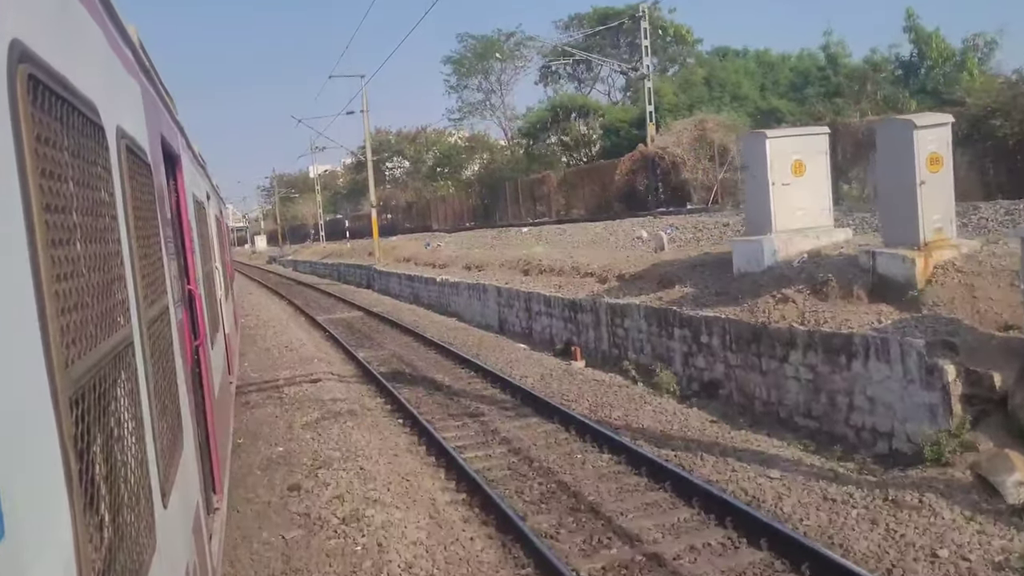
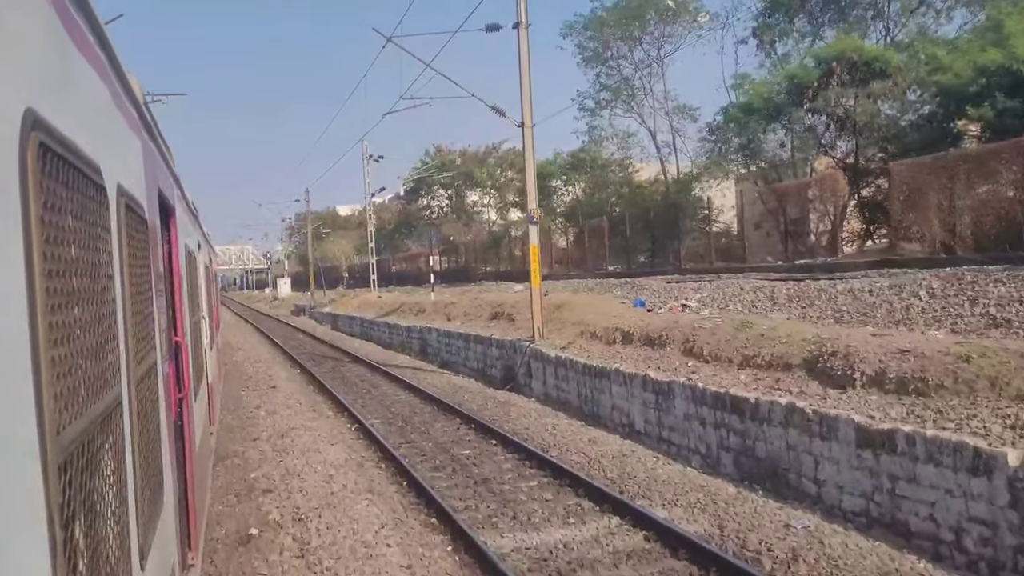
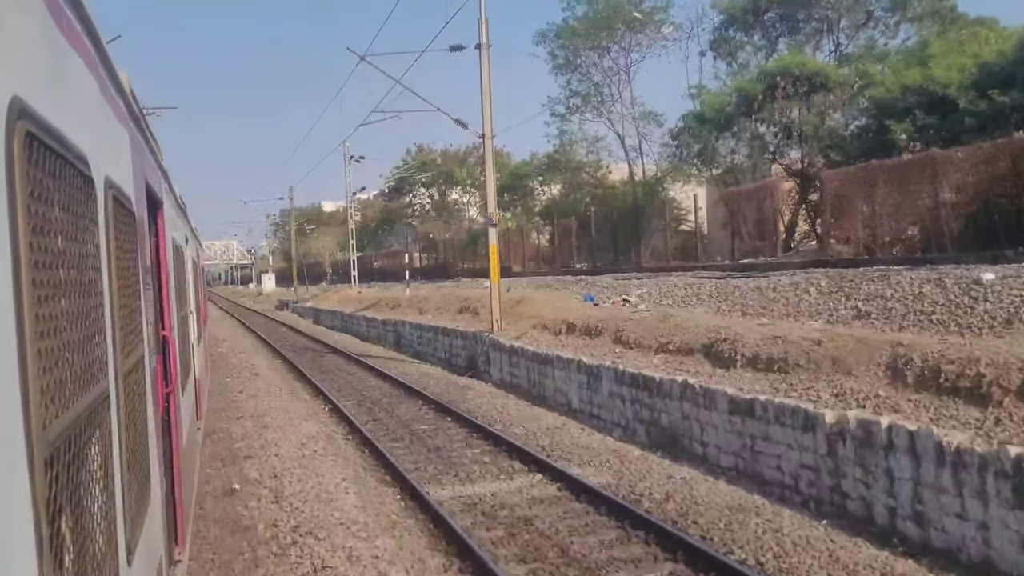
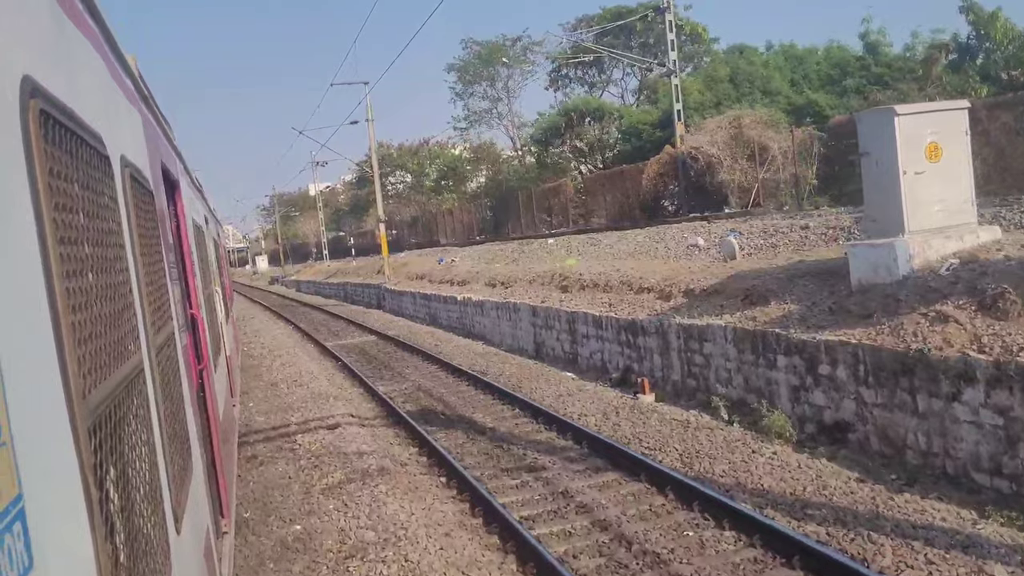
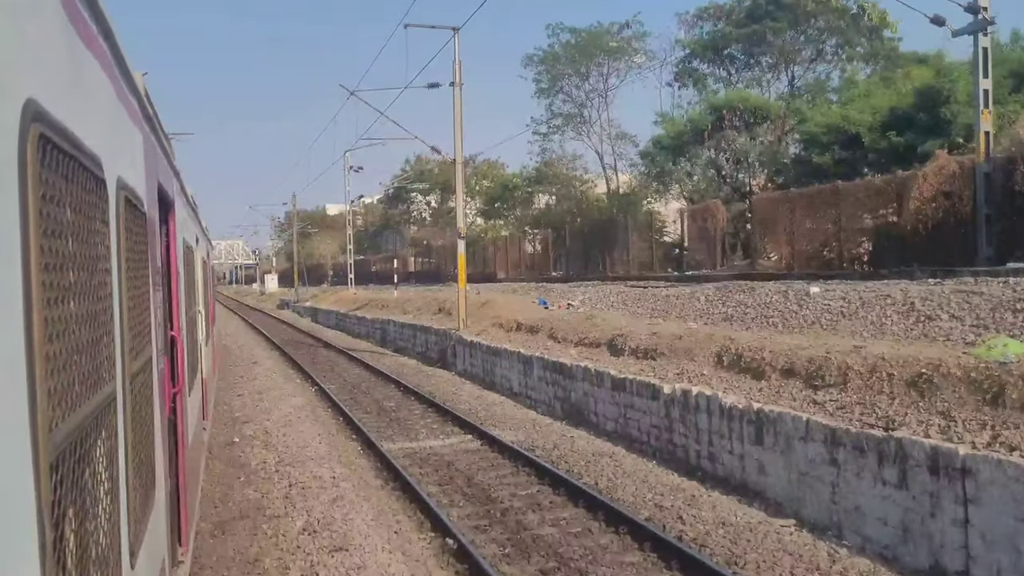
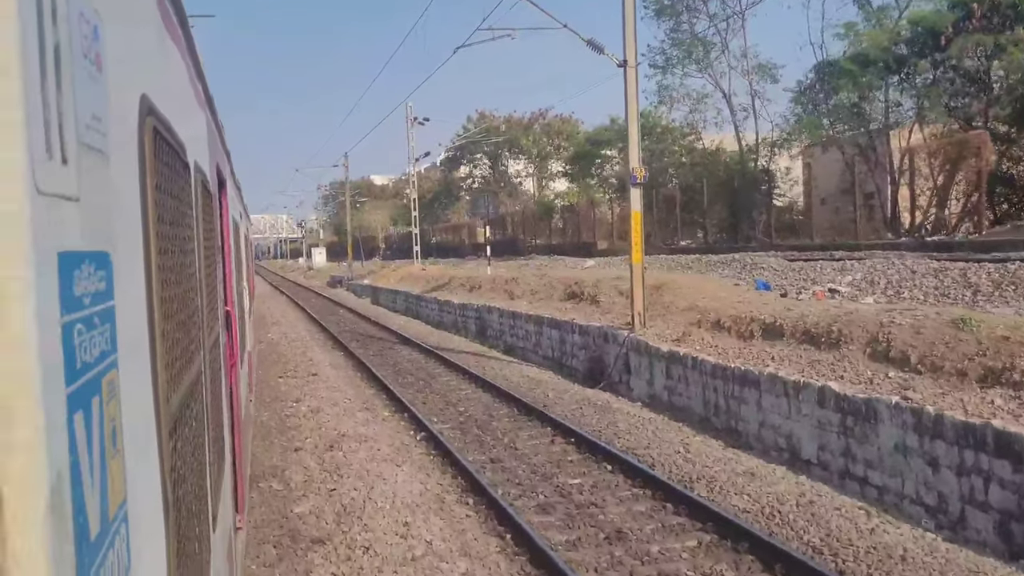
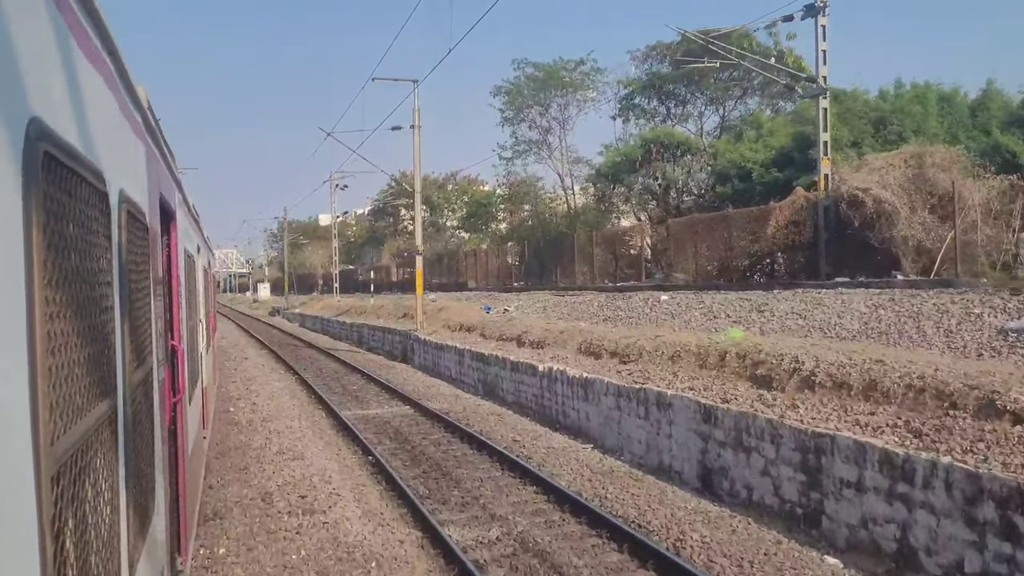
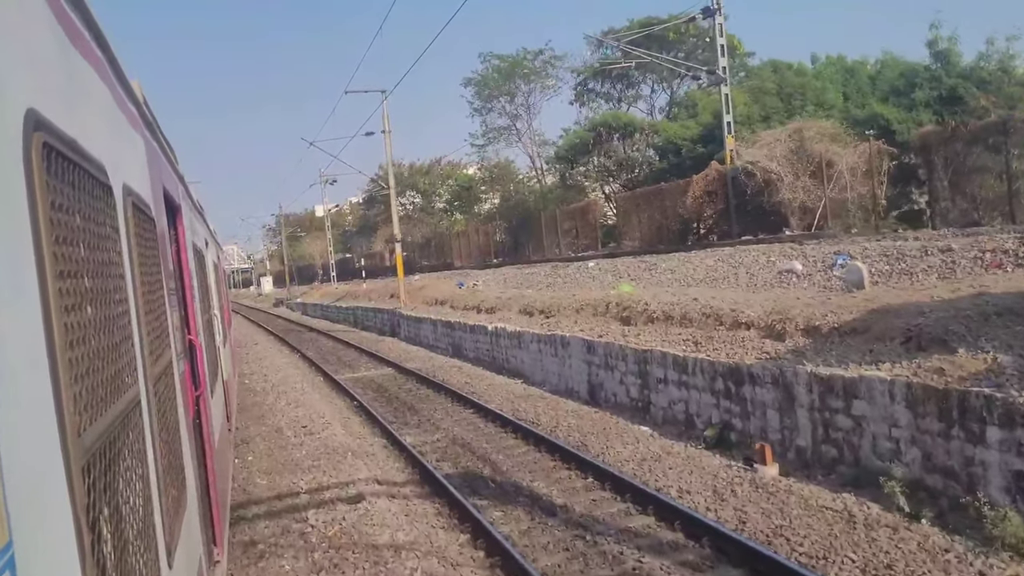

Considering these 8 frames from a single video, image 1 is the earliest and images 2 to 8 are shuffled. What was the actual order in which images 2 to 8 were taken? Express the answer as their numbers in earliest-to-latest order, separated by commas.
4, 8, 7, 5, 3, 2, 6
